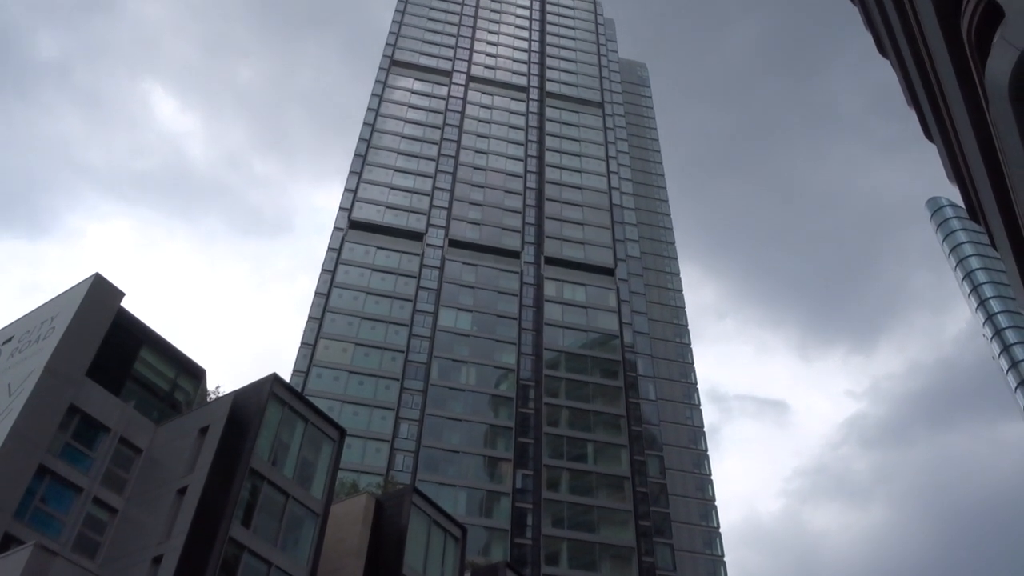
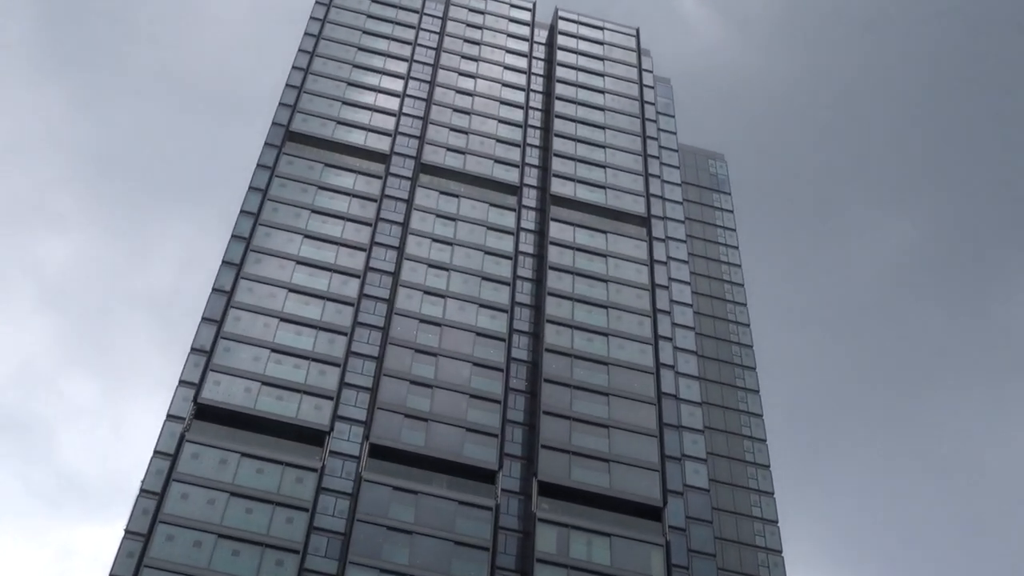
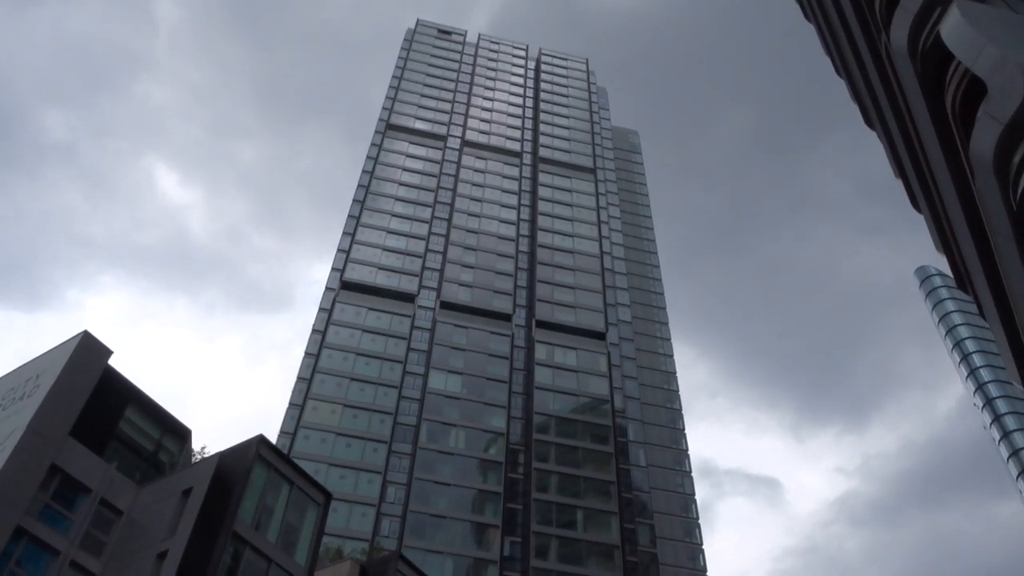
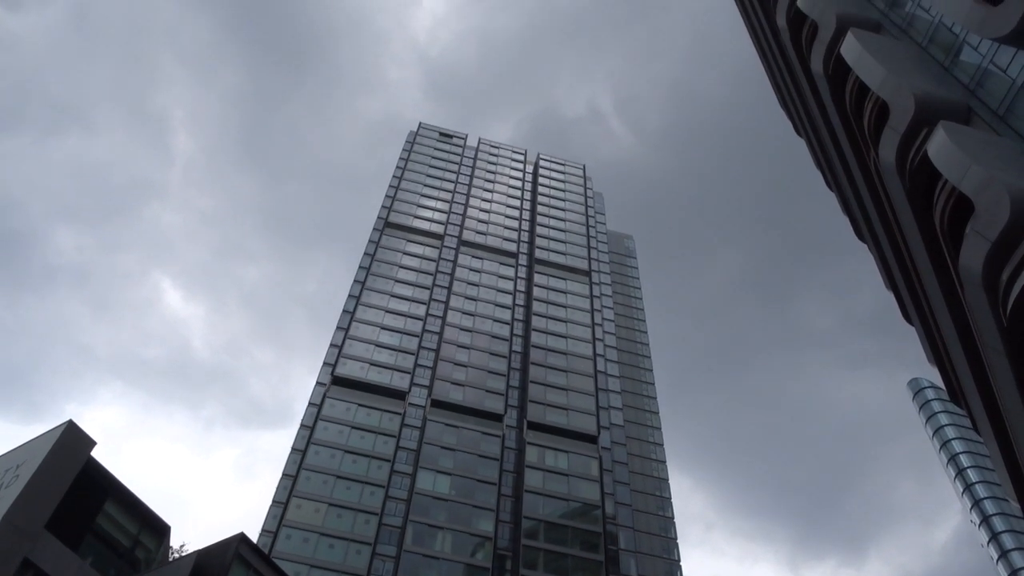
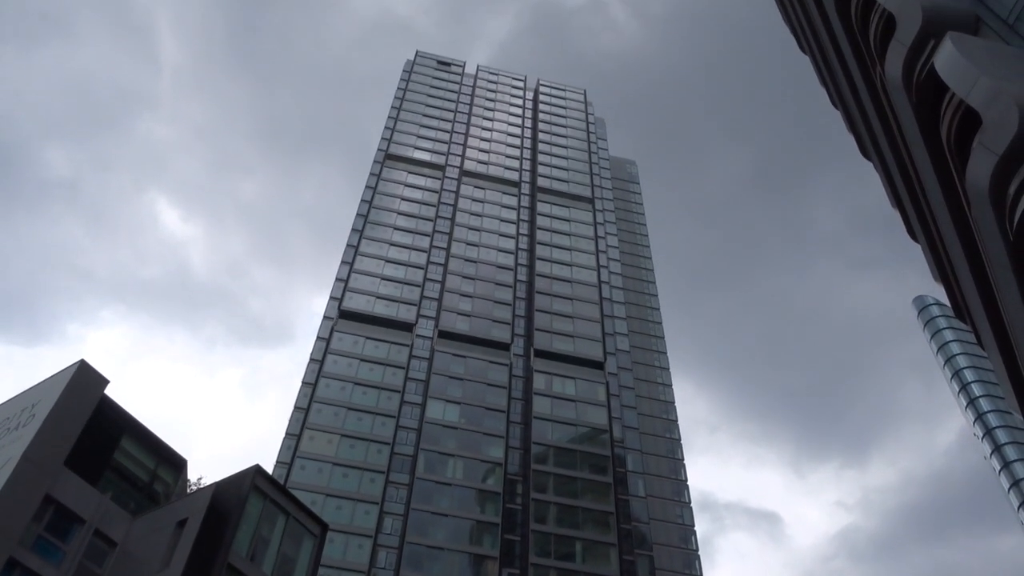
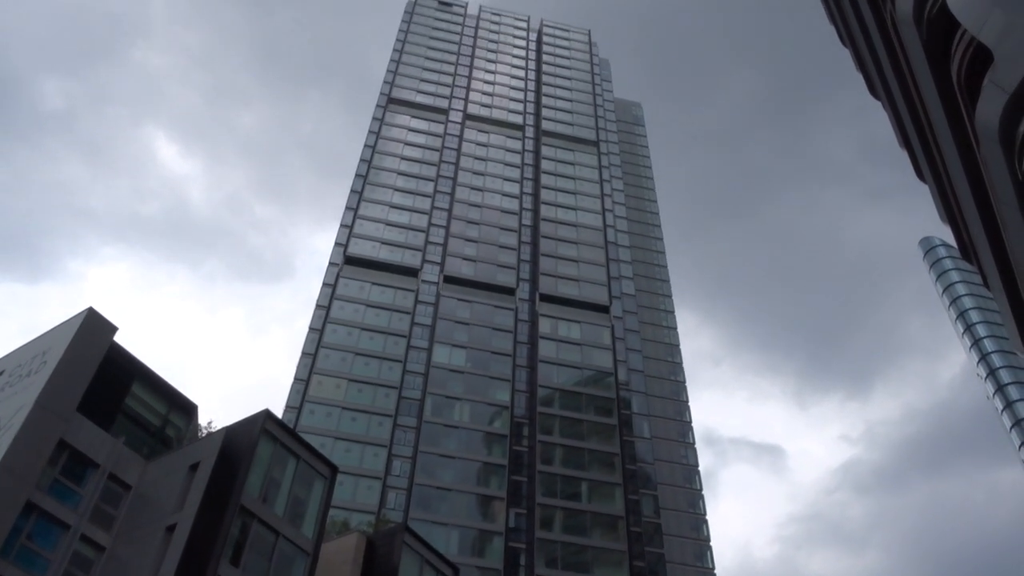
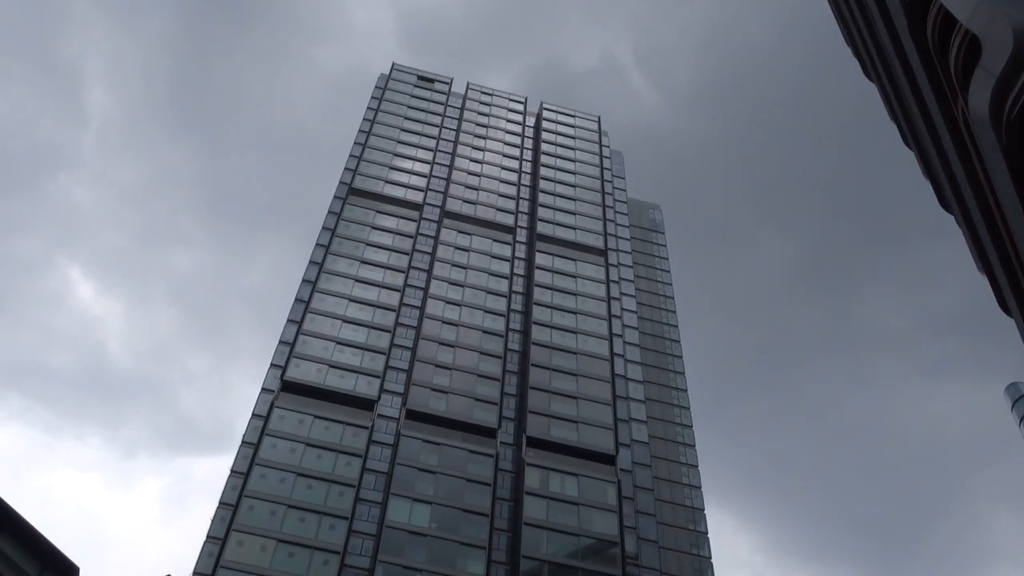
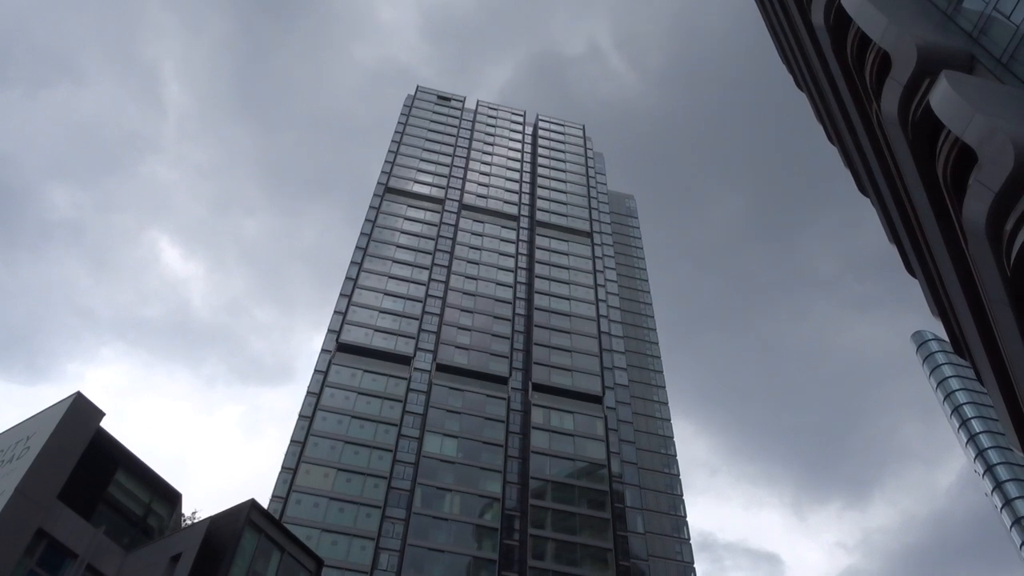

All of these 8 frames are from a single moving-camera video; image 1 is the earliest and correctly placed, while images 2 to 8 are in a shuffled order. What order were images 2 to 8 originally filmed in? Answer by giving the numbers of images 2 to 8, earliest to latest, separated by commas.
6, 3, 5, 8, 4, 7, 2
